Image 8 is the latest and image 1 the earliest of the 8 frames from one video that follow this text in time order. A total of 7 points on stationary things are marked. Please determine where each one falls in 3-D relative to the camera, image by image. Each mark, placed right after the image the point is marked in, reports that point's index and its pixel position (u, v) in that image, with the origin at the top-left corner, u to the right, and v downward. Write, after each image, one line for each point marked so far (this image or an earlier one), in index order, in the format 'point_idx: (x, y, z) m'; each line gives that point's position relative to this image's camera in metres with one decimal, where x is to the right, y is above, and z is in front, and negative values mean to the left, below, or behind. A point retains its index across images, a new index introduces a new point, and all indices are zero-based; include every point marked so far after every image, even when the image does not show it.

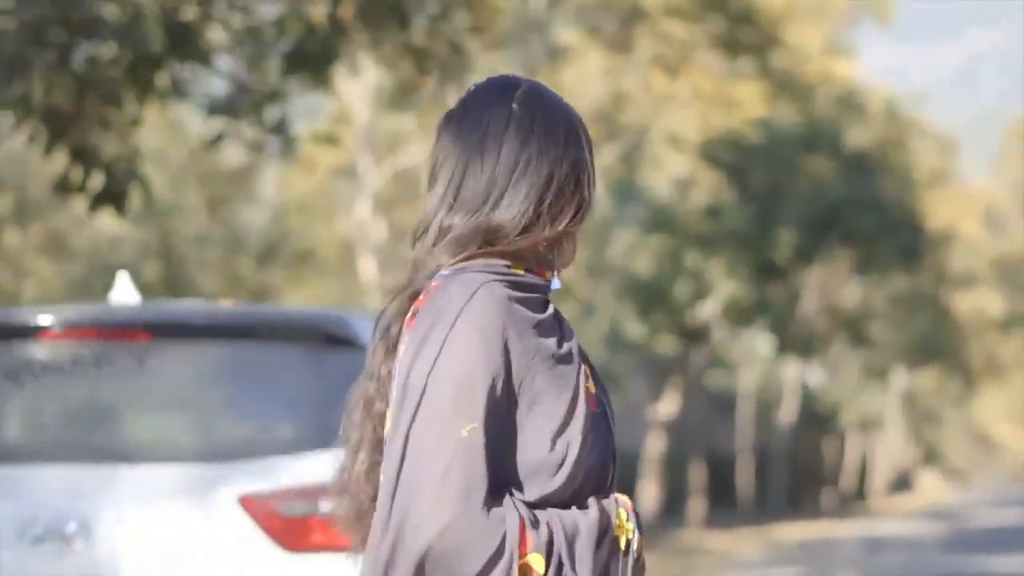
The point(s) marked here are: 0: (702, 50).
0: (+2.1, +2.6, +19.1) m
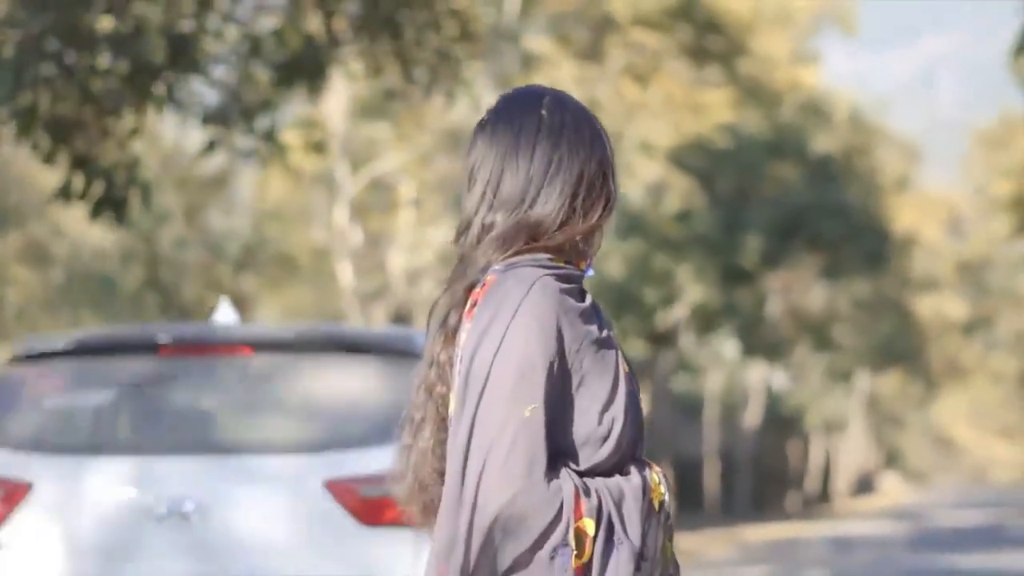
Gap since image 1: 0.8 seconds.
0: (+1.8, +2.6, +19.5) m
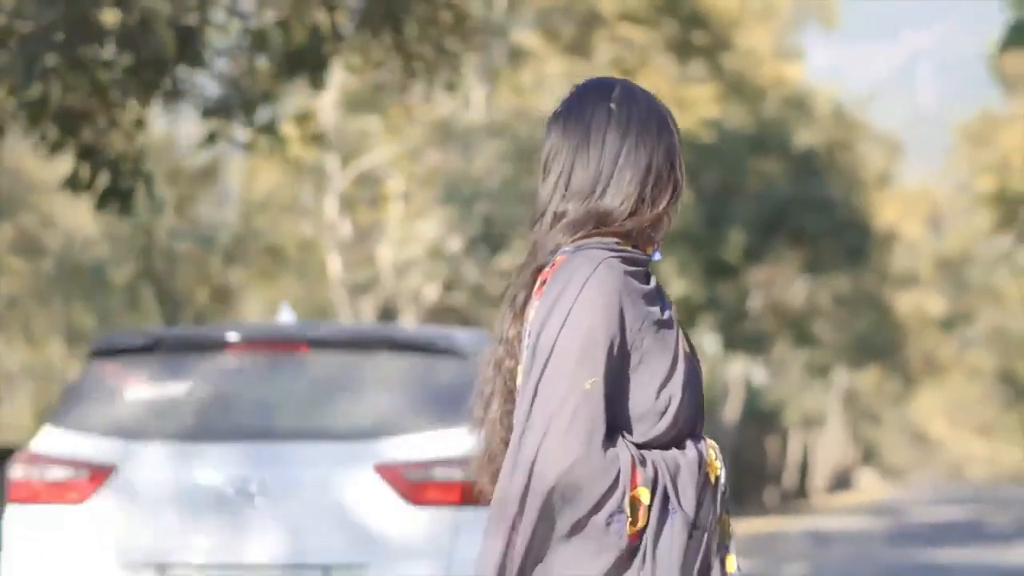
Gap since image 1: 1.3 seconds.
0: (+1.6, +2.6, +19.7) m
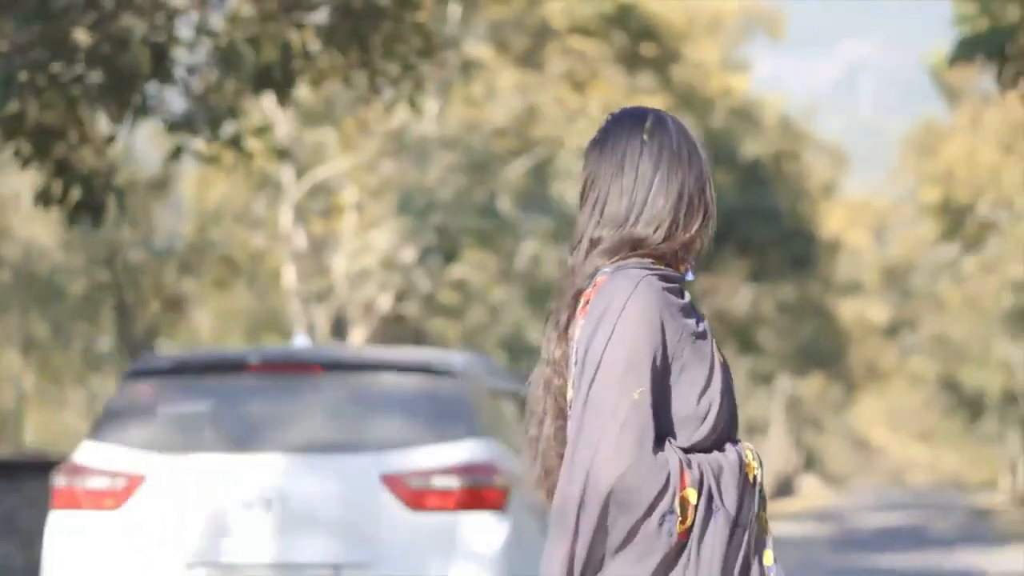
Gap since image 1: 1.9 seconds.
0: (+1.1, +2.5, +20.0) m
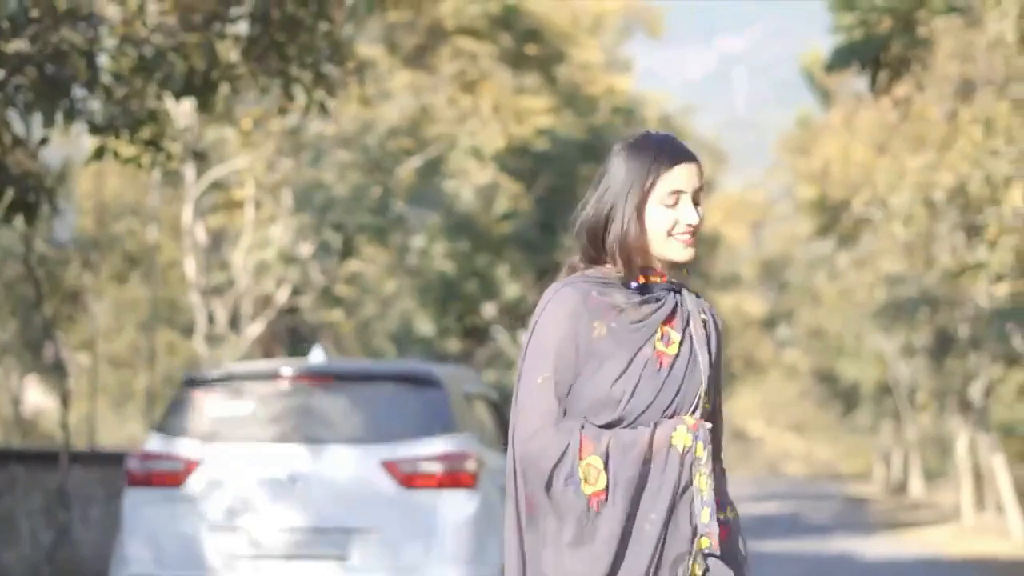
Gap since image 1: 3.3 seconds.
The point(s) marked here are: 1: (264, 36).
0: (-0.1, +2.6, +20.8) m
1: (-1.5, +1.5, +10.6) m
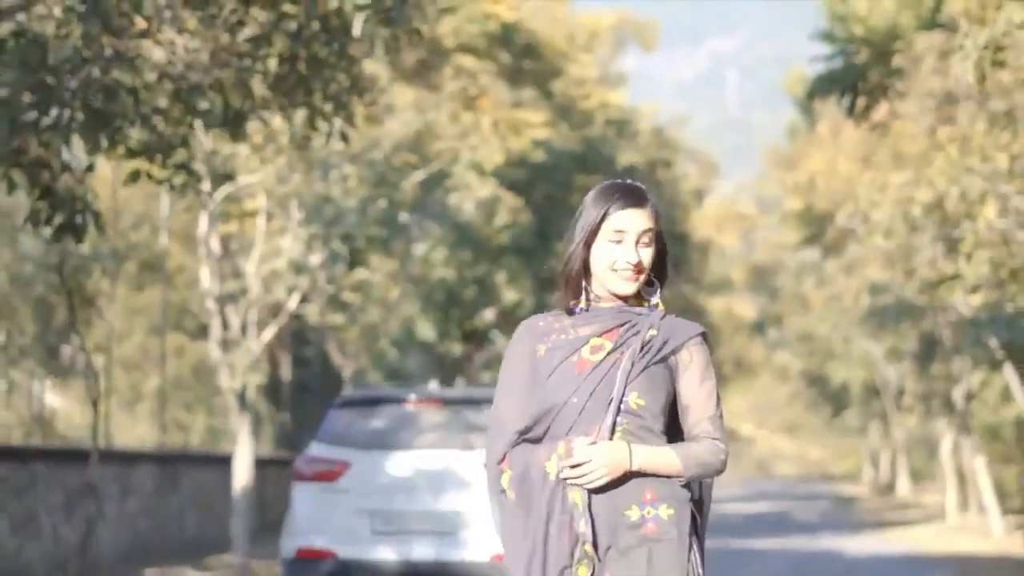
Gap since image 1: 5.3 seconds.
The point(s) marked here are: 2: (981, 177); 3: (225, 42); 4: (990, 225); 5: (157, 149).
0: (-0.1, +2.5, +21.8) m
1: (-1.4, +1.4, +11.5) m
2: (+4.8, +1.1, +18.0) m
3: (-1.9, +1.6, +11.4) m
4: (+5.0, +0.7, +18.3) m
5: (-2.3, +0.9, +11.3) m
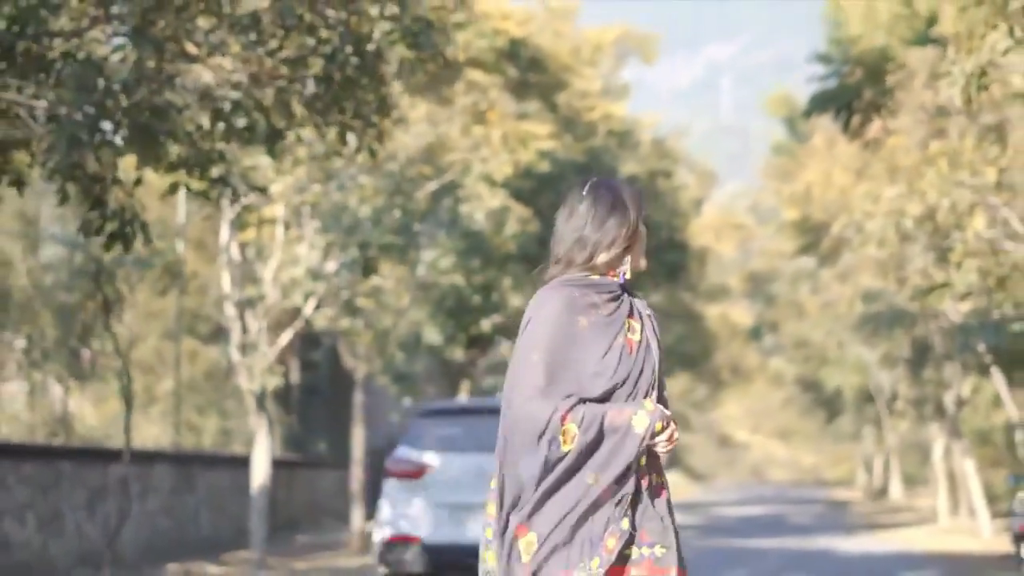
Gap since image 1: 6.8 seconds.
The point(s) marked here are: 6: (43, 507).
0: (0.0, +2.4, +22.6) m
1: (-1.3, +1.4, +12.4) m
2: (+4.9, +1.1, +18.8) m
3: (-1.7, +1.6, +12.3) m
4: (+5.1, +0.6, +19.2) m
5: (-2.2, +0.9, +12.2) m
6: (-4.7, -2.2, +17.5) m
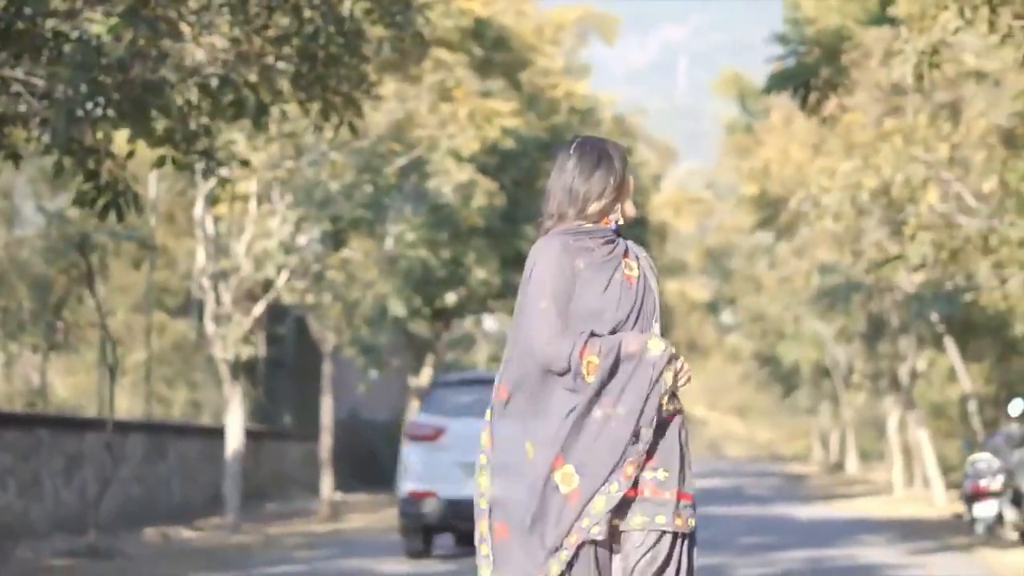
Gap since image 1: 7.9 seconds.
0: (-0.5, +2.8, +23.2) m
1: (-1.5, +1.6, +12.9) m
2: (+4.6, +1.4, +19.5) m
3: (-1.9, +1.8, +12.8) m
4: (+4.8, +0.9, +19.9) m
5: (-2.4, +1.1, +12.7) m
6: (-5.0, -1.9, +18.0) m
